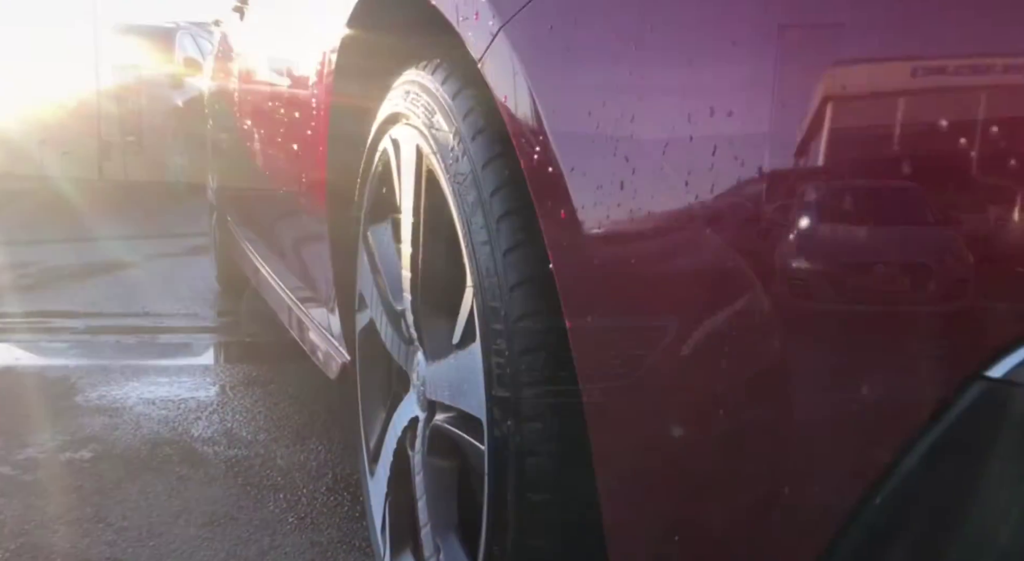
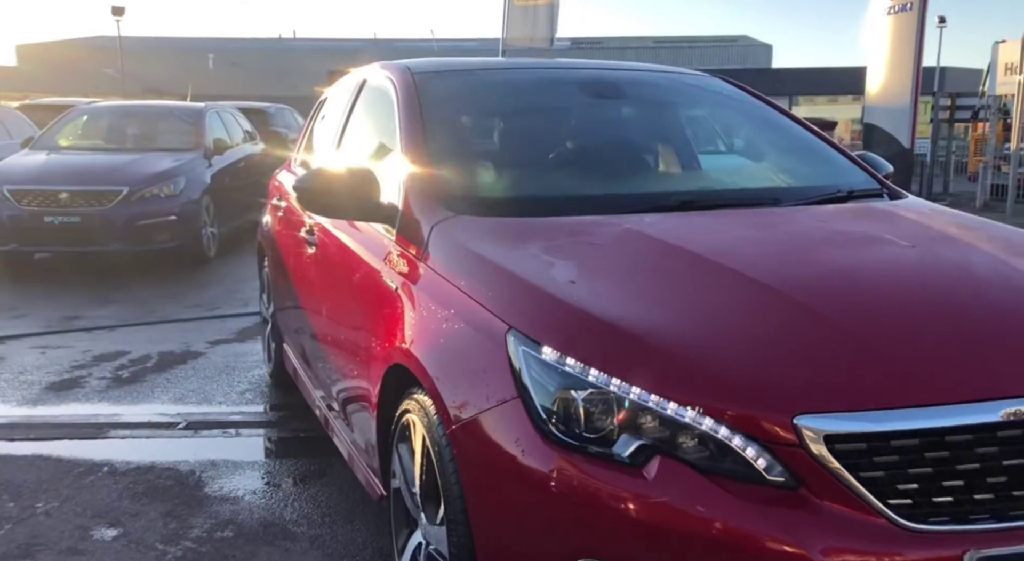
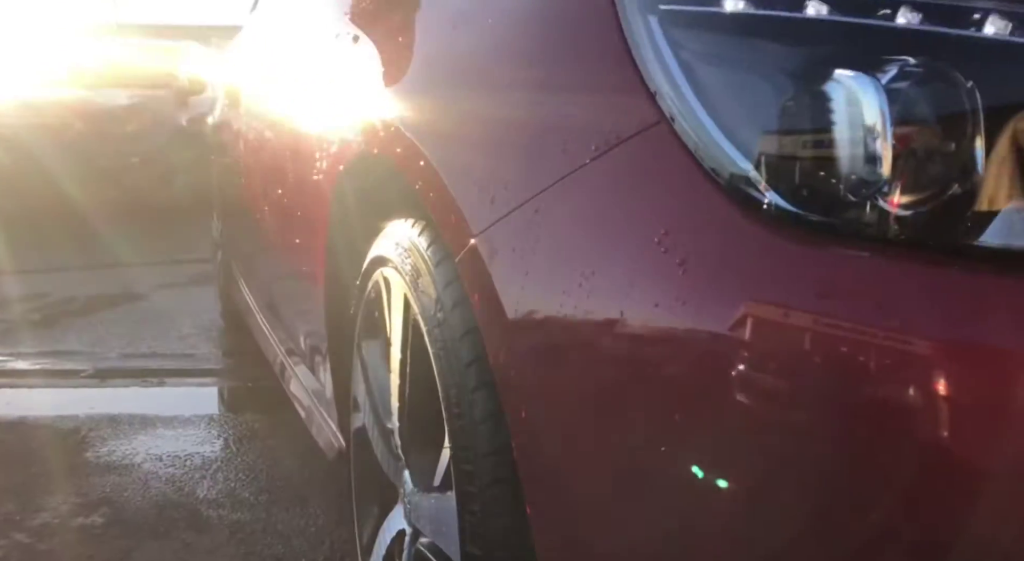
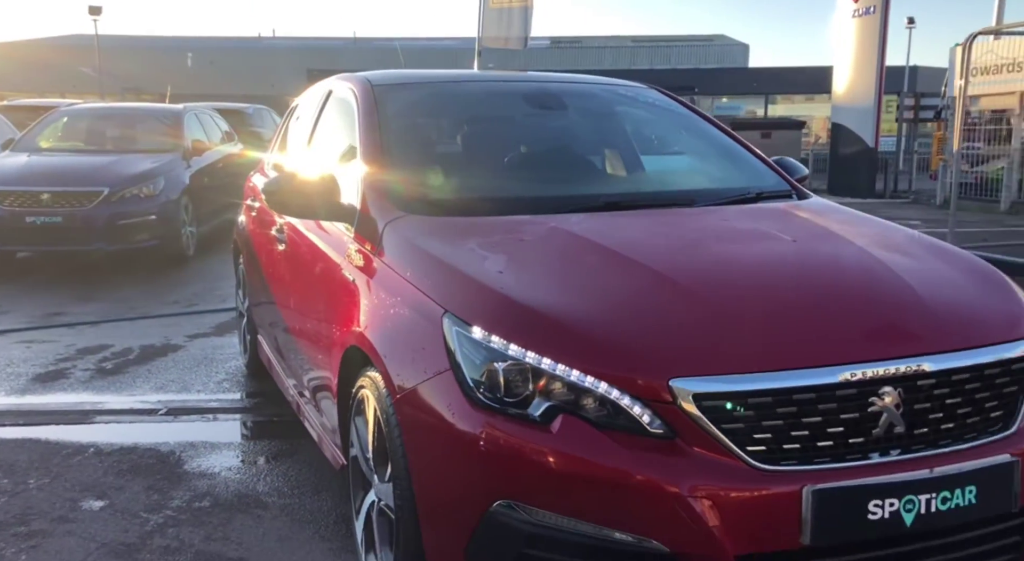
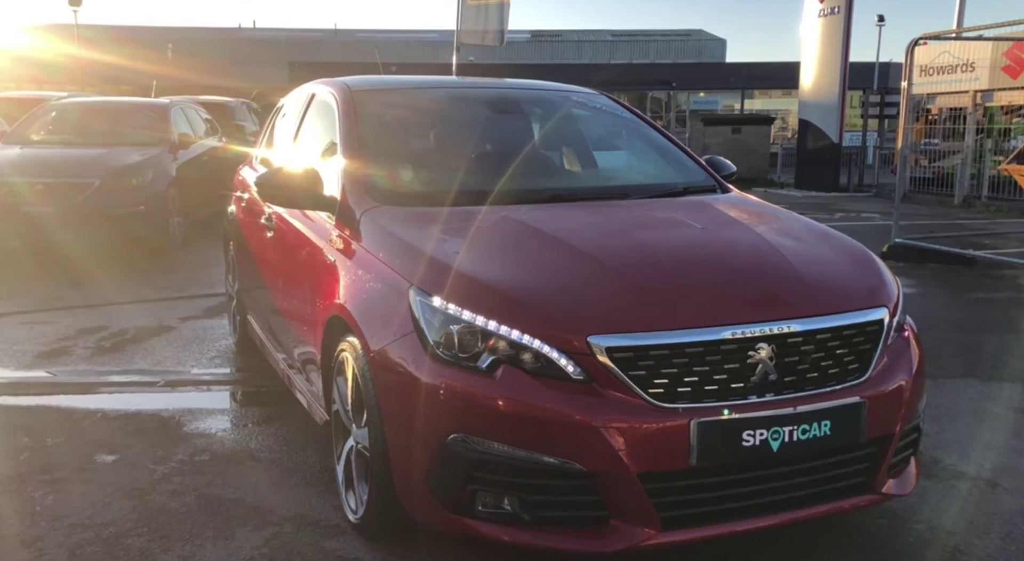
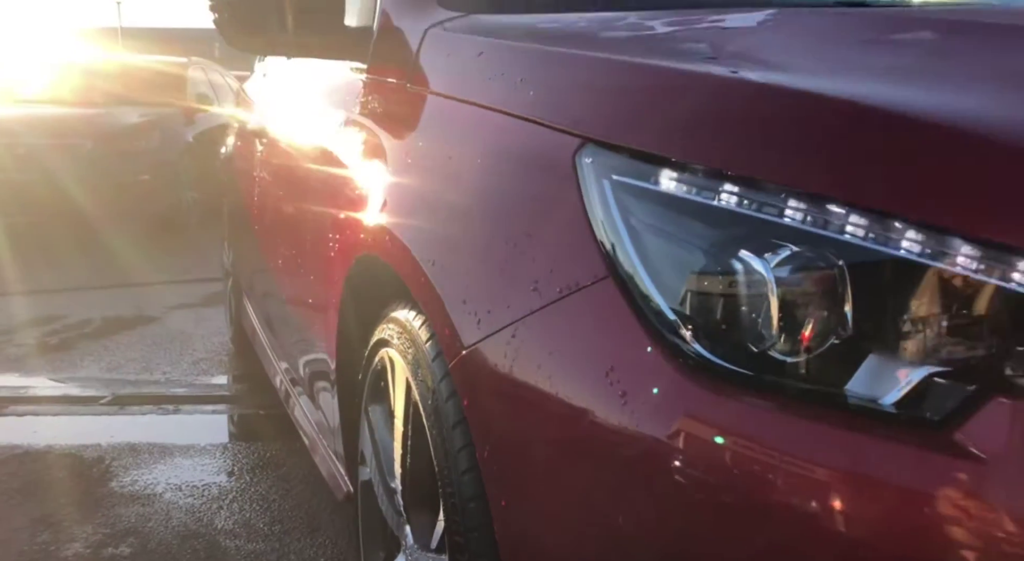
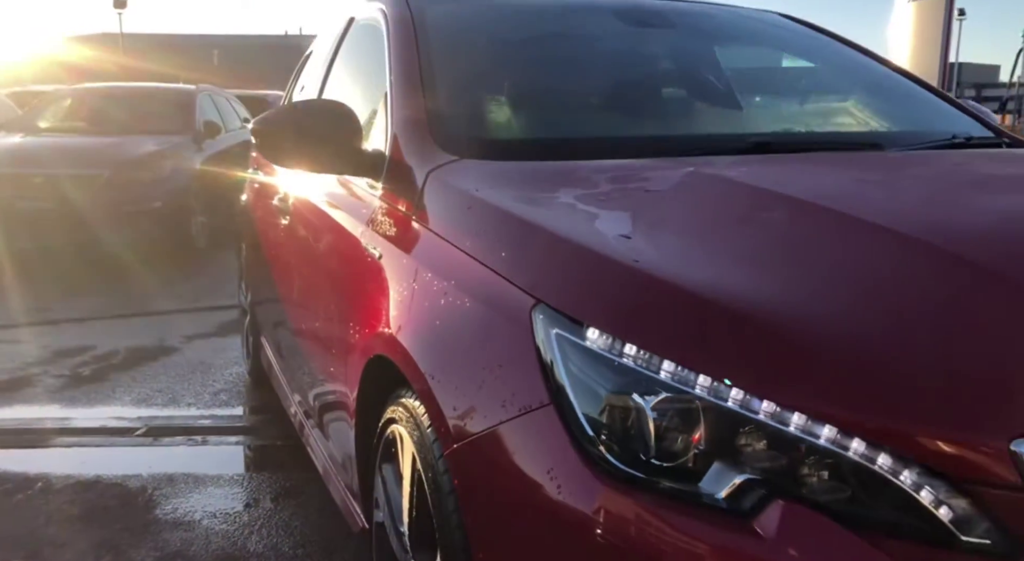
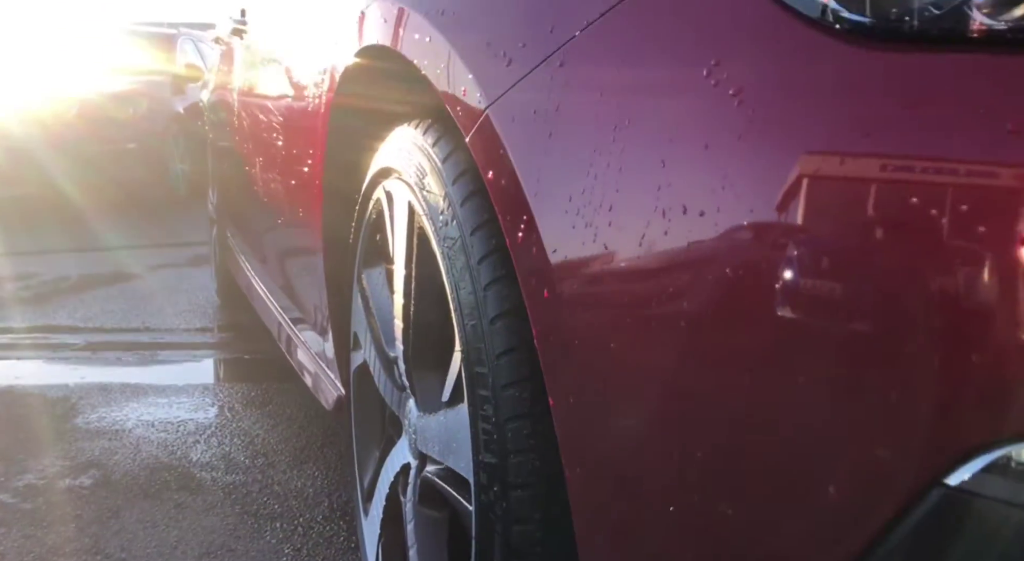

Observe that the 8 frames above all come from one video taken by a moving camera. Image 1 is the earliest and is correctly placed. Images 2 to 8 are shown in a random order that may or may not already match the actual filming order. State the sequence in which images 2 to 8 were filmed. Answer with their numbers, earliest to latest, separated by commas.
8, 3, 6, 7, 2, 4, 5
